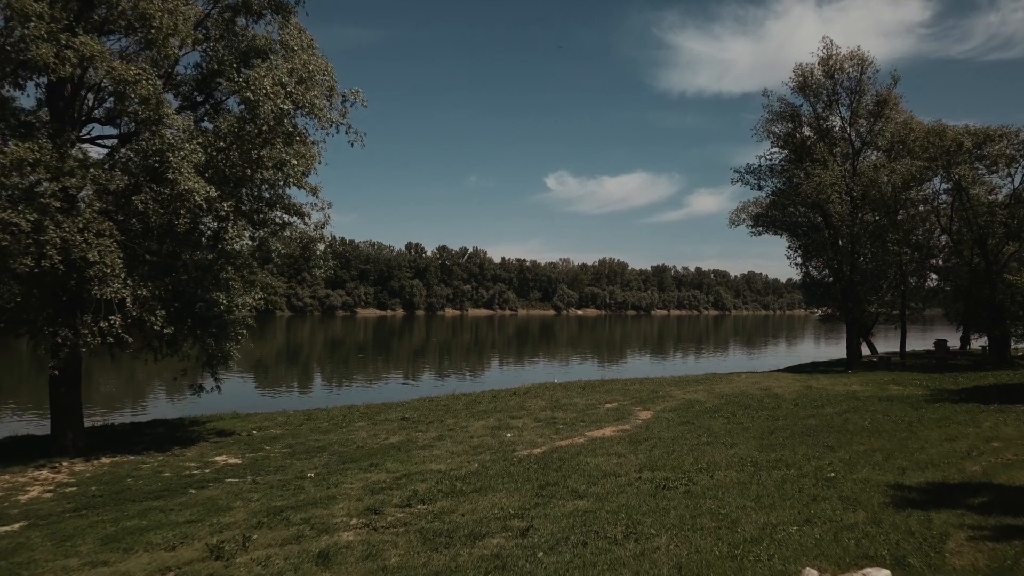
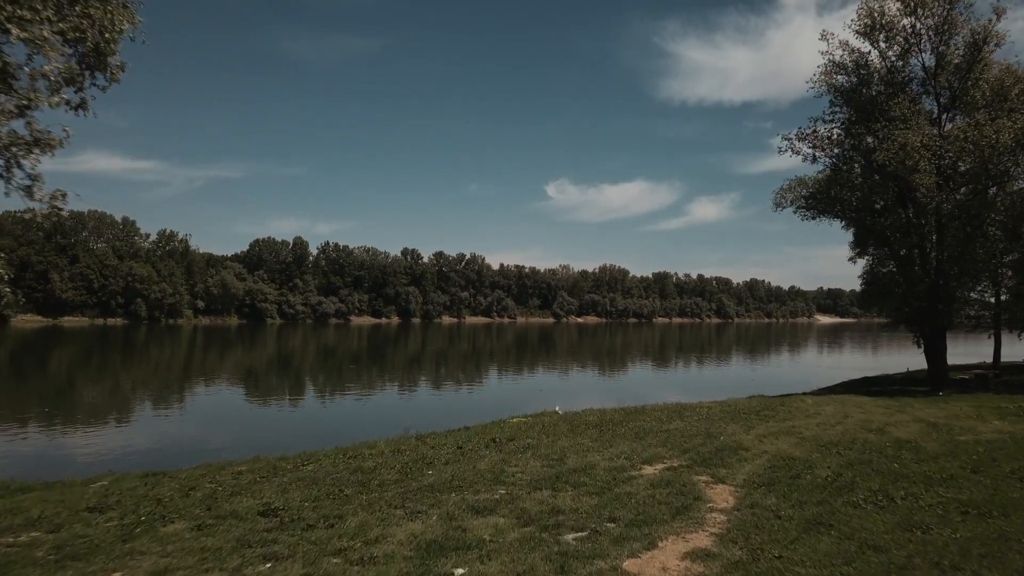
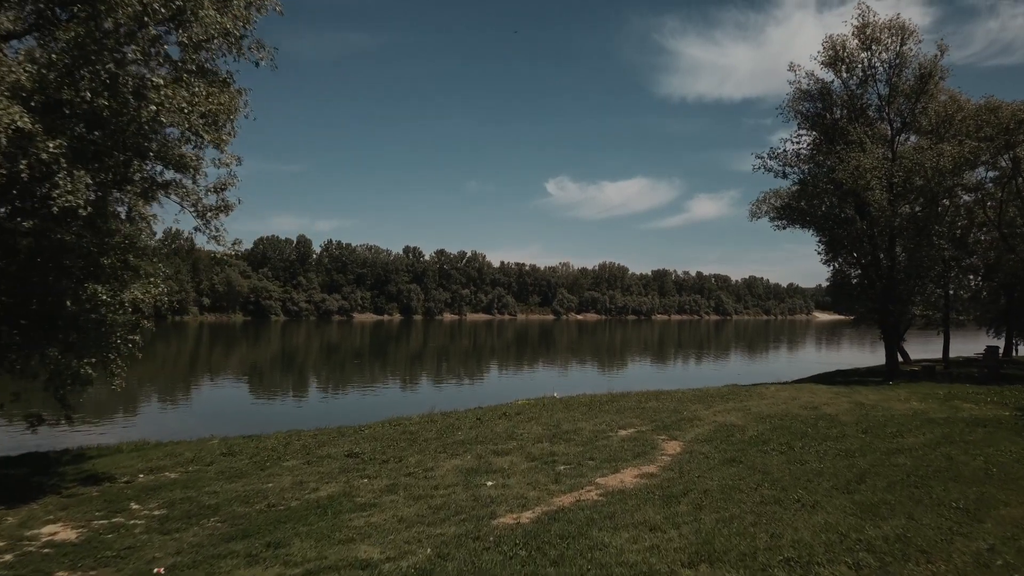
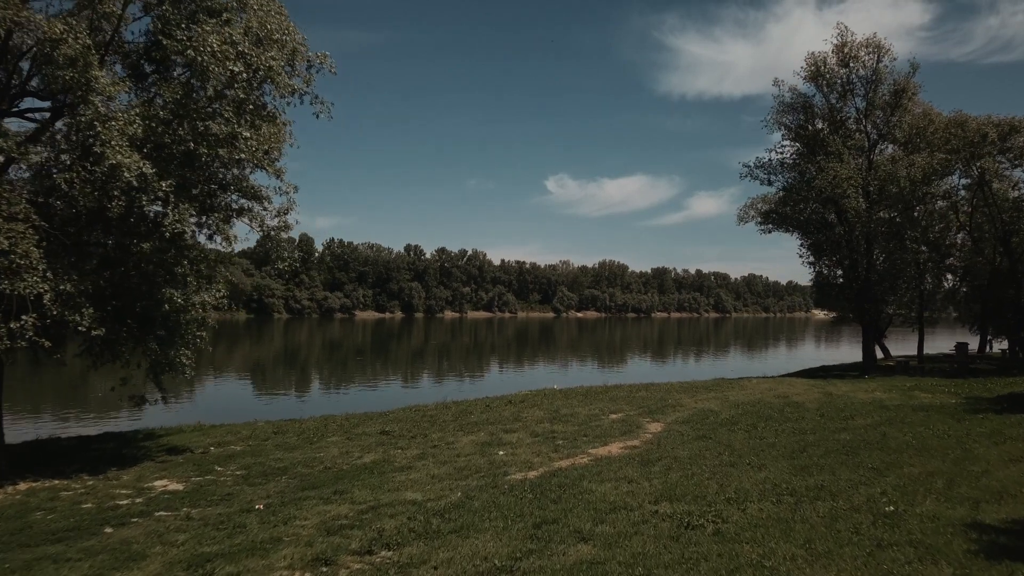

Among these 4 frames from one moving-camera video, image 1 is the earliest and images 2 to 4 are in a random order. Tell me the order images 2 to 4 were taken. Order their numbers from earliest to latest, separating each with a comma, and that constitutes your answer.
4, 3, 2
